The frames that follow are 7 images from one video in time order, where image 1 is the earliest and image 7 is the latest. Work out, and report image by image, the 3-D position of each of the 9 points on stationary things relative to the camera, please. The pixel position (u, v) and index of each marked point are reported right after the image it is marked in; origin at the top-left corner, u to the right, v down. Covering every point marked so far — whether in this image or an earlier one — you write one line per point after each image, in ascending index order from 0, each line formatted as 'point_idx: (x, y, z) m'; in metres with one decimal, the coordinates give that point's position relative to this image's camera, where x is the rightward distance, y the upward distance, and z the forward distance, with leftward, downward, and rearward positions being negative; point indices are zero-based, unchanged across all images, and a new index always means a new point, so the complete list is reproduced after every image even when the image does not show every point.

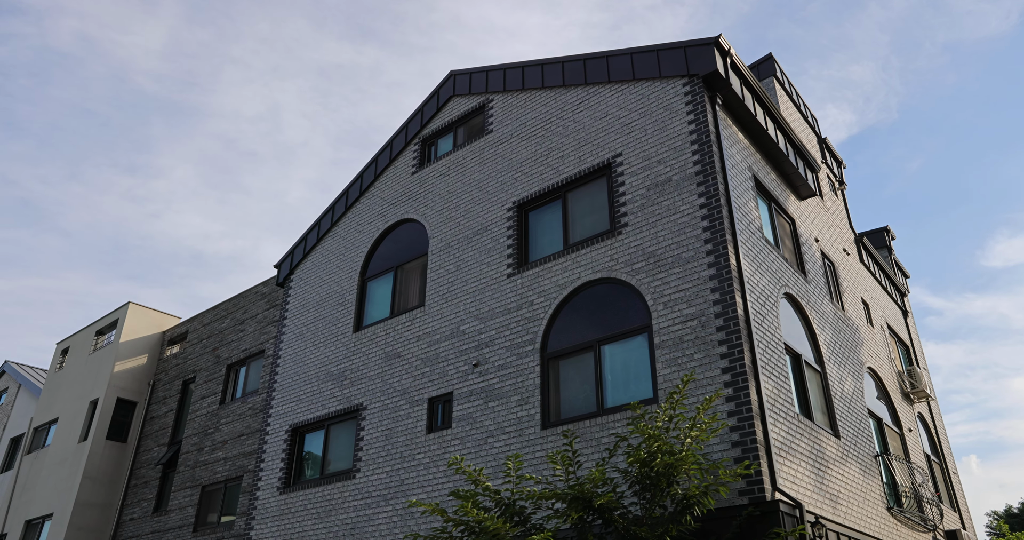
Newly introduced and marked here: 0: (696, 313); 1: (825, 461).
0: (+2.7, -0.6, +11.0) m
1: (+4.9, -3.0, +11.8) m
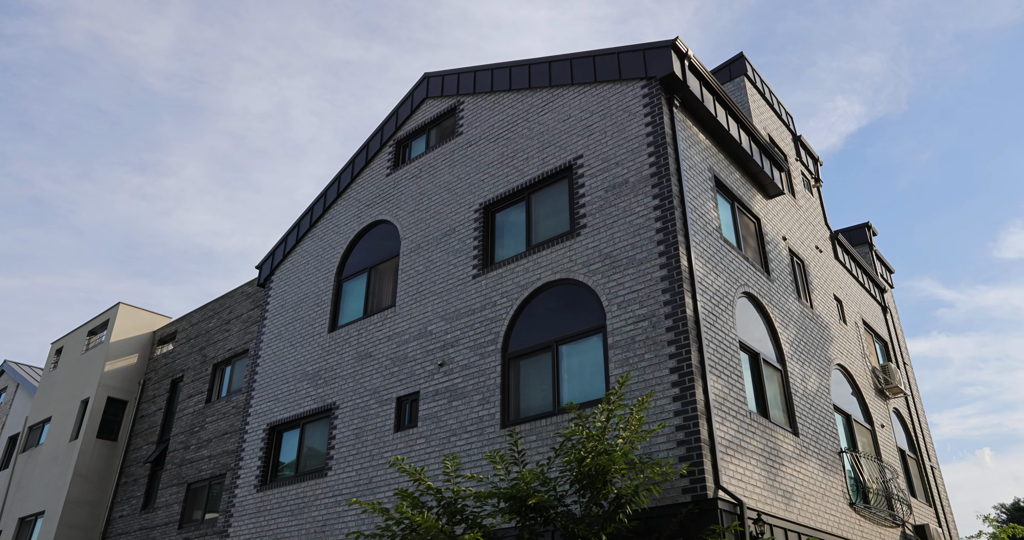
0: (+2.0, -0.7, +11.2) m
1: (+4.3, -3.0, +11.9) m
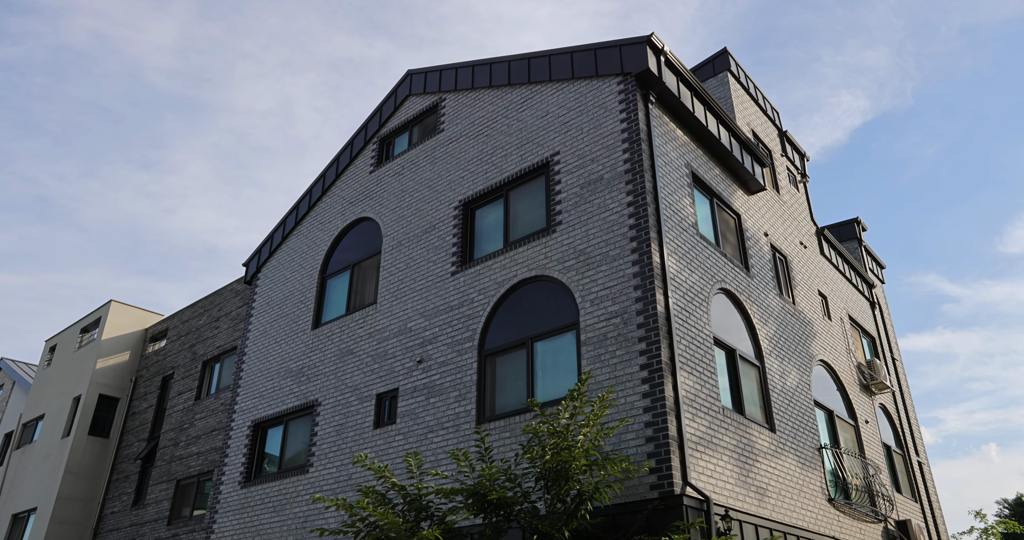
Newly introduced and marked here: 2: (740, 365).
0: (+1.6, -0.6, +11.2) m
1: (+3.9, -3.0, +11.9) m
2: (+3.9, -1.6, +12.8) m
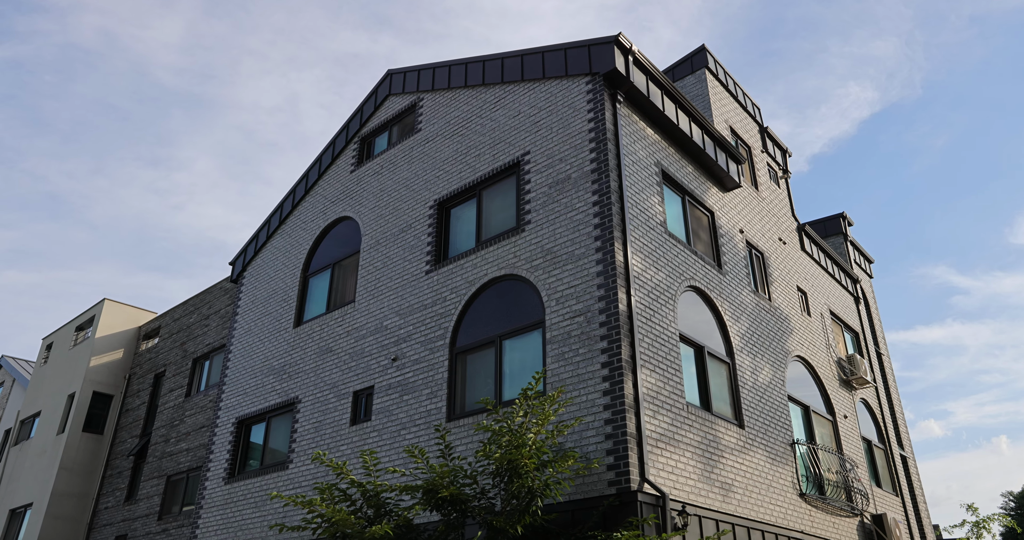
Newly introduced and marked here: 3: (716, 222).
0: (+1.1, -0.6, +11.4) m
1: (+3.3, -2.9, +12.0) m
2: (+3.4, -1.6, +12.9) m
3: (+4.1, +1.0, +14.8) m
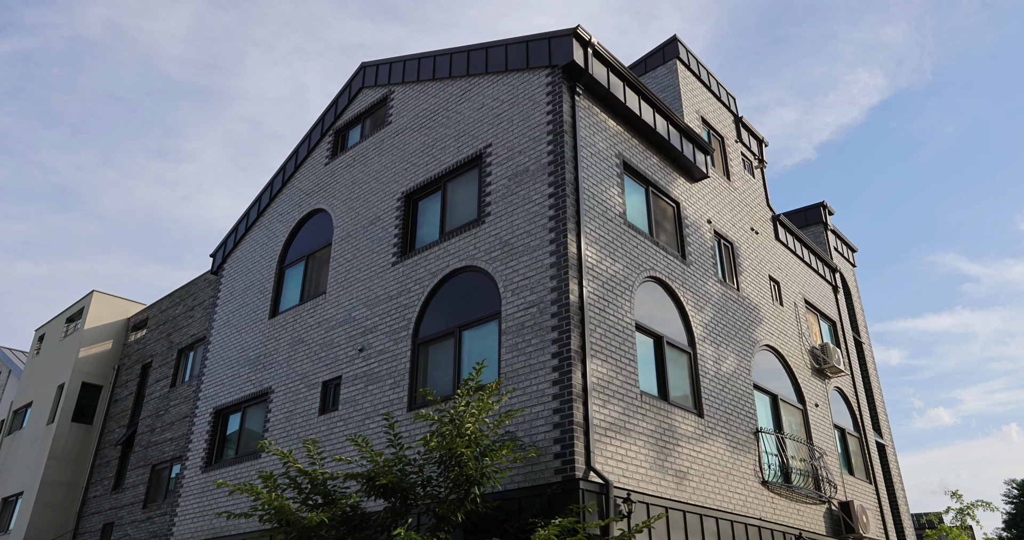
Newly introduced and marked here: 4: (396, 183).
0: (+0.4, -0.5, +11.5) m
1: (+2.7, -2.8, +12.2) m
2: (+2.7, -1.4, +13.0) m
3: (+3.4, +1.1, +14.9) m
4: (-2.3, +1.8, +15.1) m
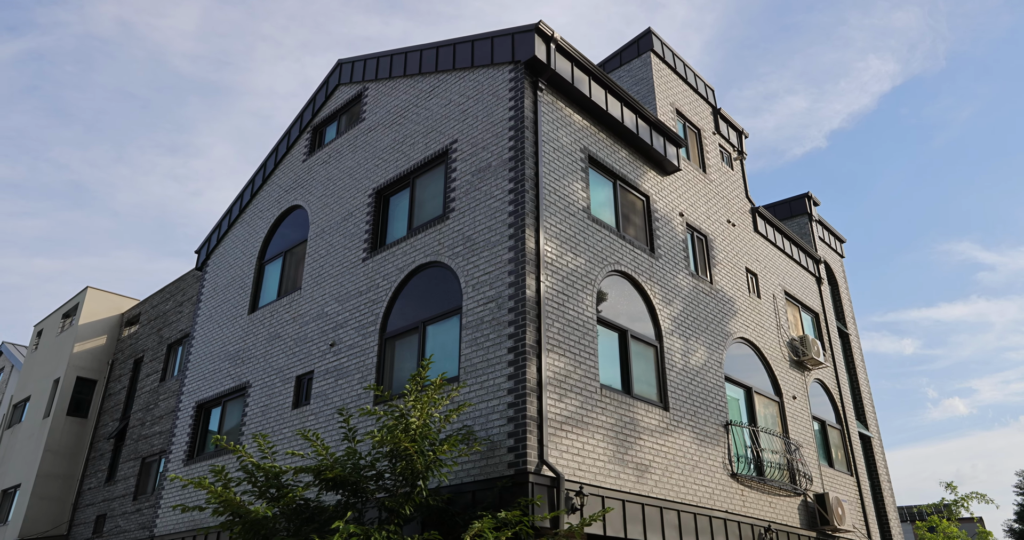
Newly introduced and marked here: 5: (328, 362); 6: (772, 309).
0: (-0.3, -0.4, +11.6) m
1: (+2.0, -2.7, +12.3) m
2: (+2.1, -1.3, +13.1) m
3: (+2.8, +1.3, +14.9) m
4: (-2.9, +1.8, +15.3) m
5: (-3.5, -1.8, +14.2) m
6: (+6.2, -0.9, +17.7) m
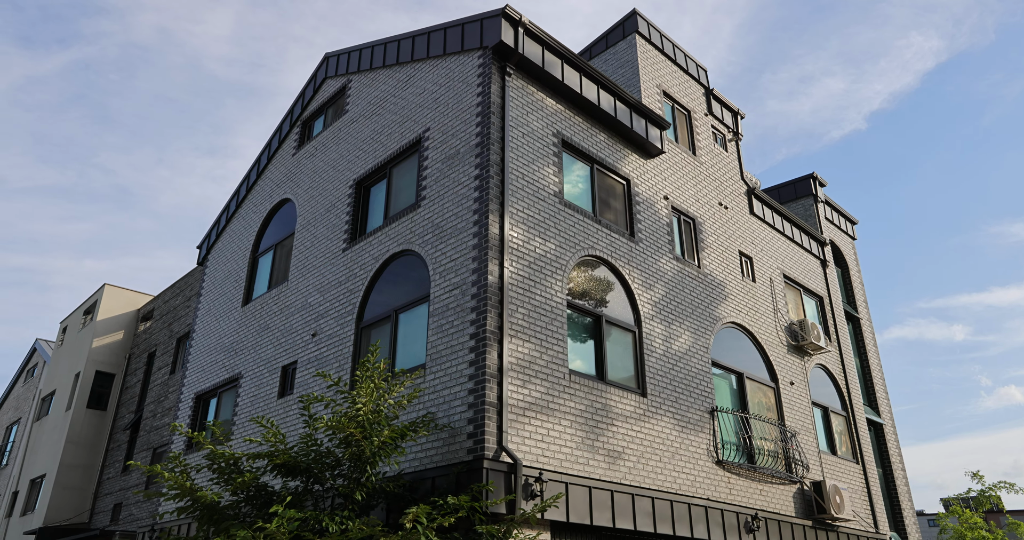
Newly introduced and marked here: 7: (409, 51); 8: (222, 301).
0: (-0.8, -0.2, +11.6) m
1: (+1.6, -2.4, +12.1) m
2: (+1.6, -1.0, +12.9) m
3: (+2.4, +1.6, +14.7) m
4: (-3.3, +2.0, +15.3) m
5: (-3.9, -1.6, +14.3) m
6: (+6.0, -0.5, +17.3) m
7: (-2.1, +4.4, +15.0) m
8: (-7.1, -0.8, +18.2) m
